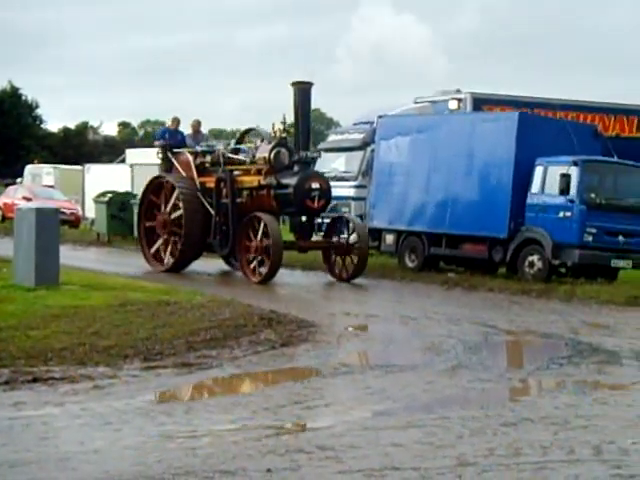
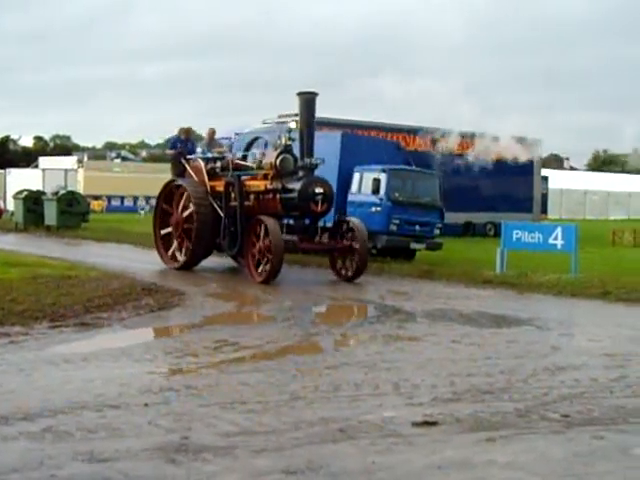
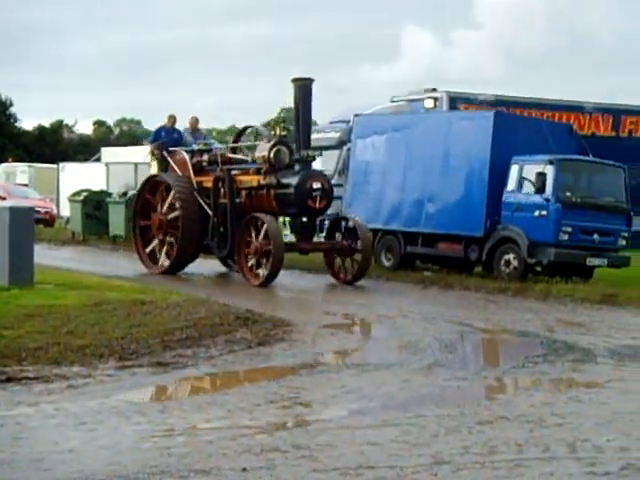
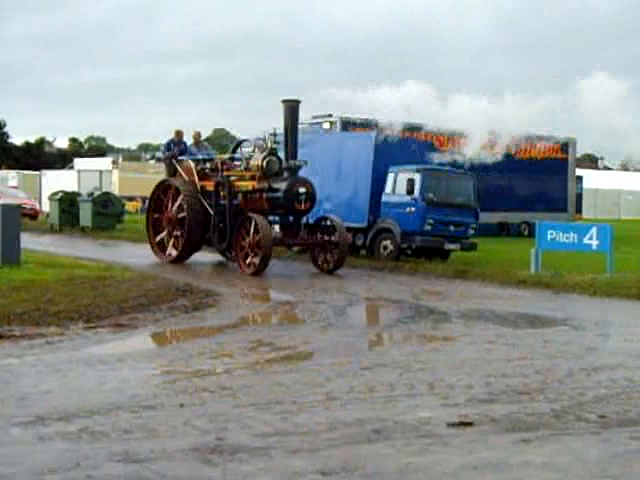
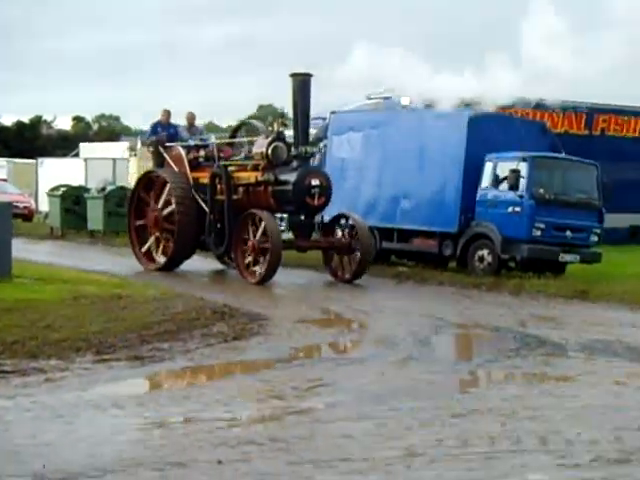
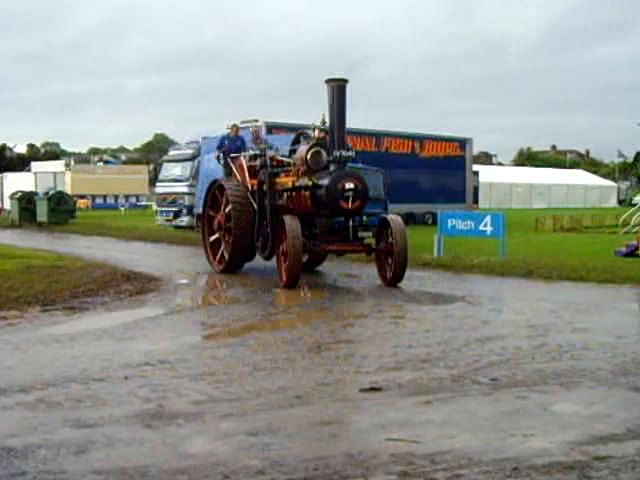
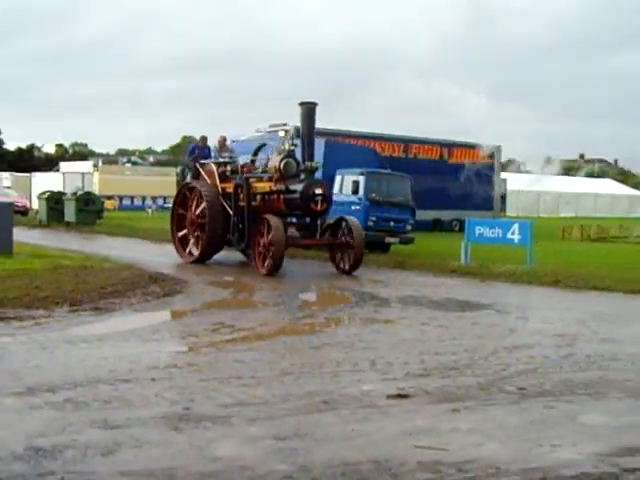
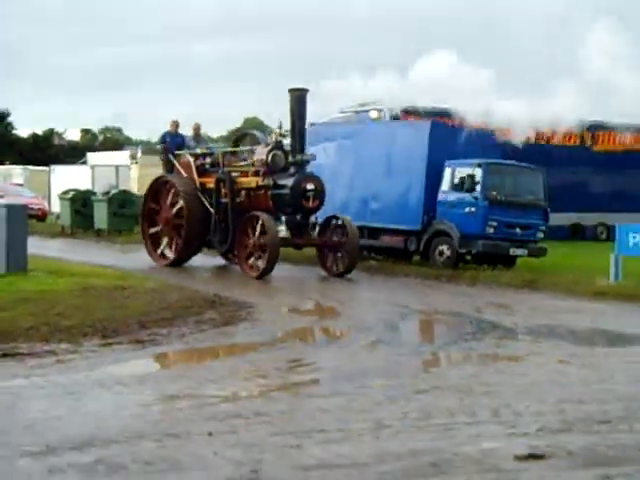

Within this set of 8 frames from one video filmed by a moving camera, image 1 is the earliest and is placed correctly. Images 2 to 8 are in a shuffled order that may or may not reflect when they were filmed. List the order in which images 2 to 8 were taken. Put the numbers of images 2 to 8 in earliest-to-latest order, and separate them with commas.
3, 5, 8, 4, 2, 7, 6
